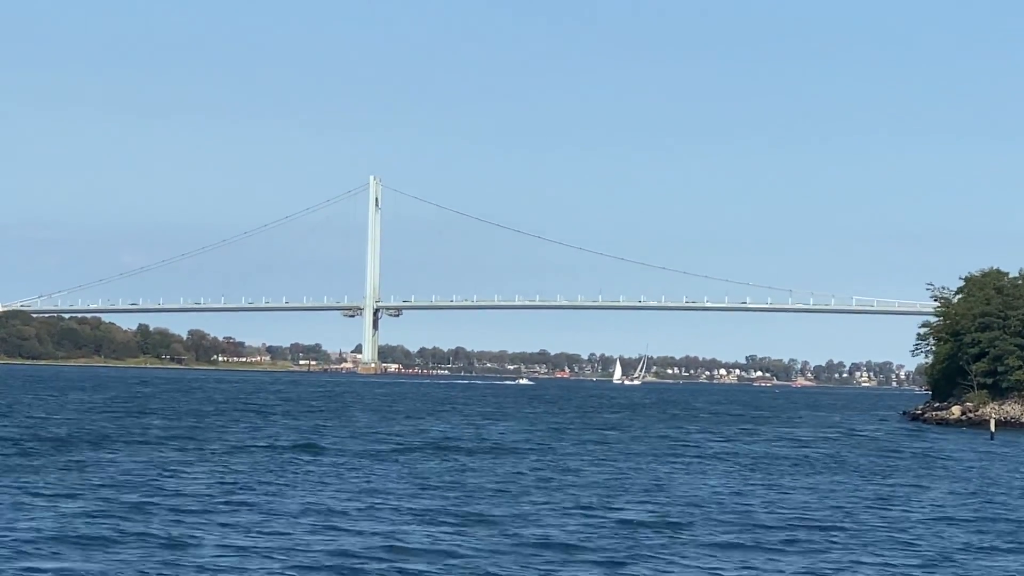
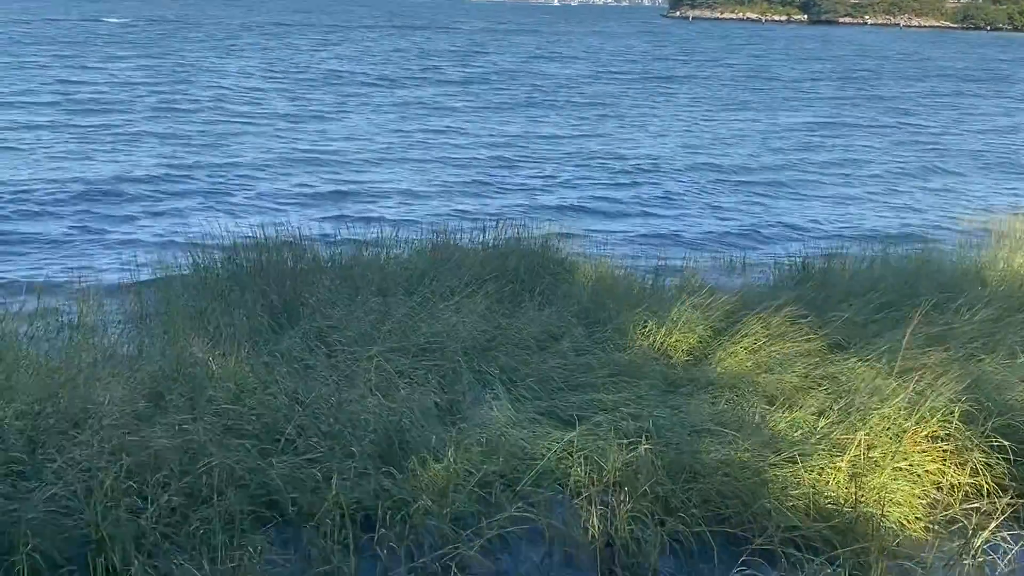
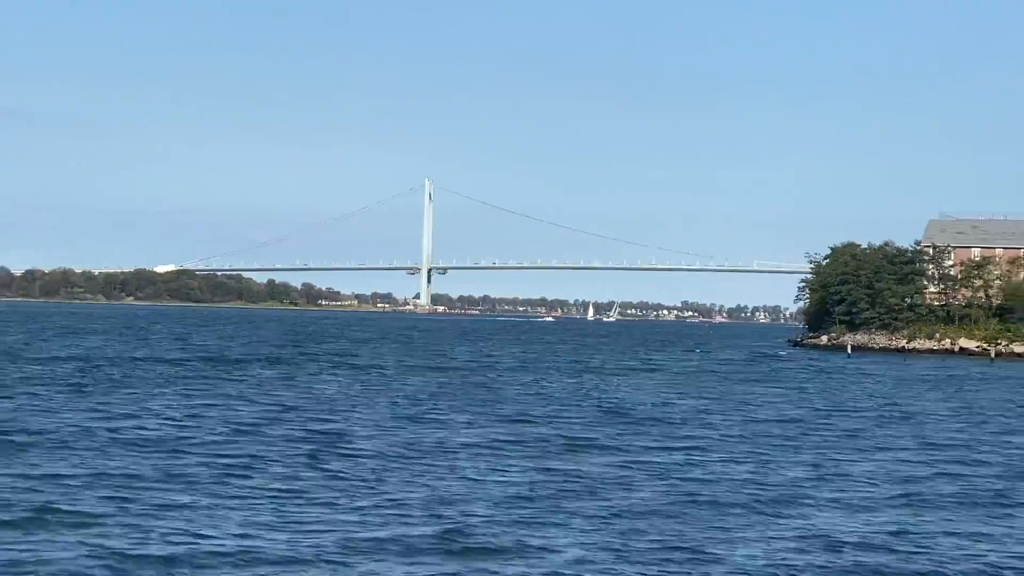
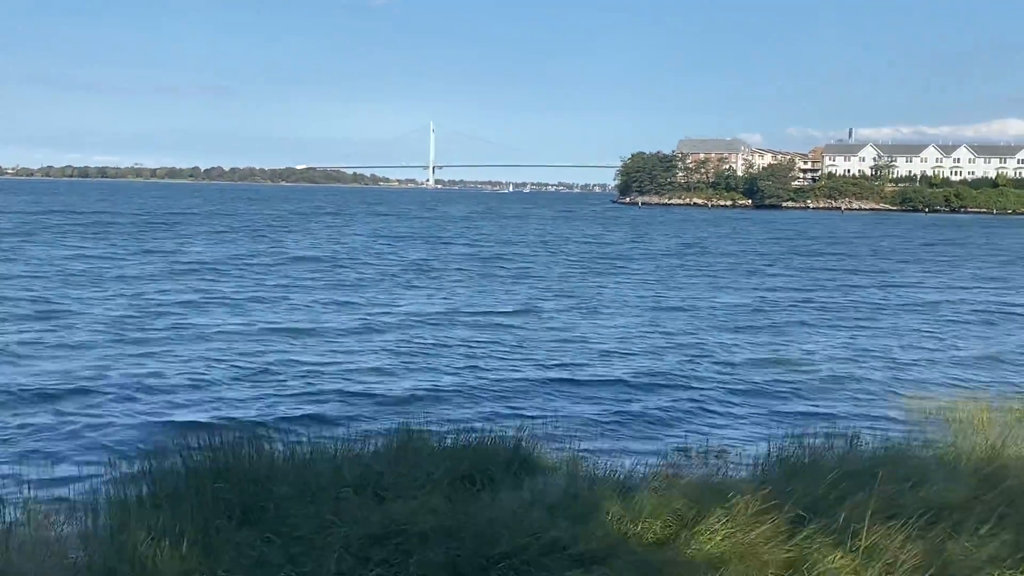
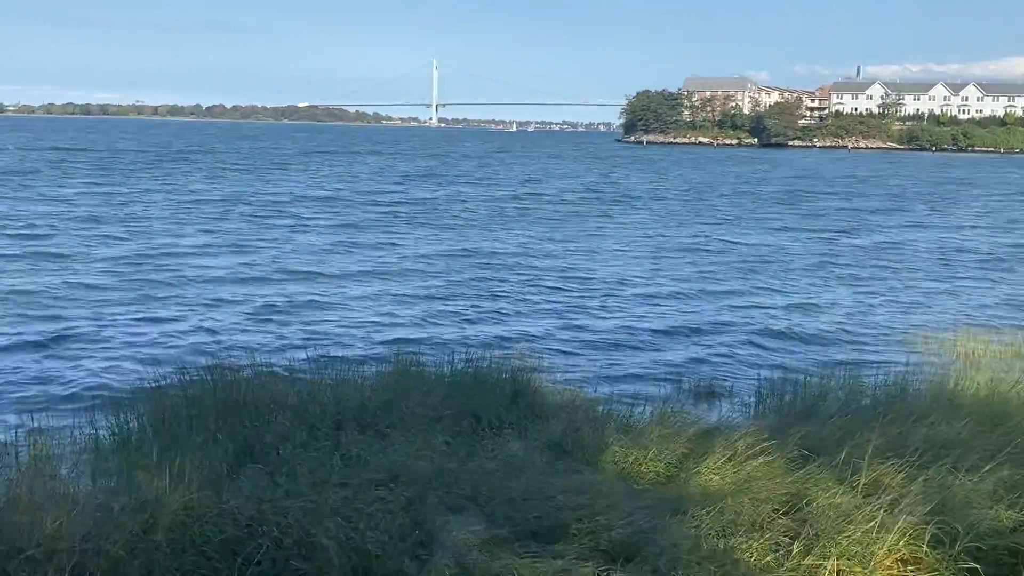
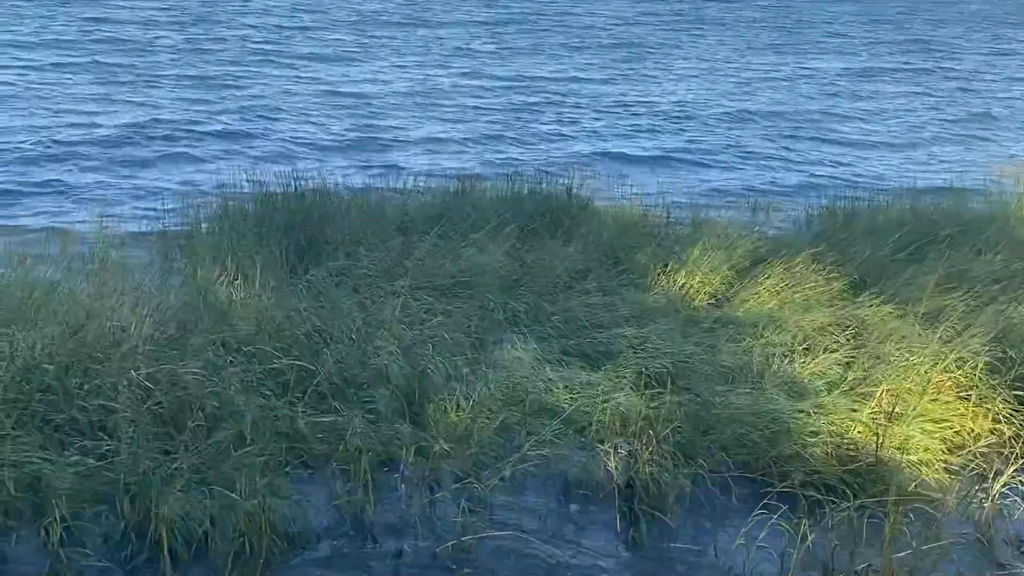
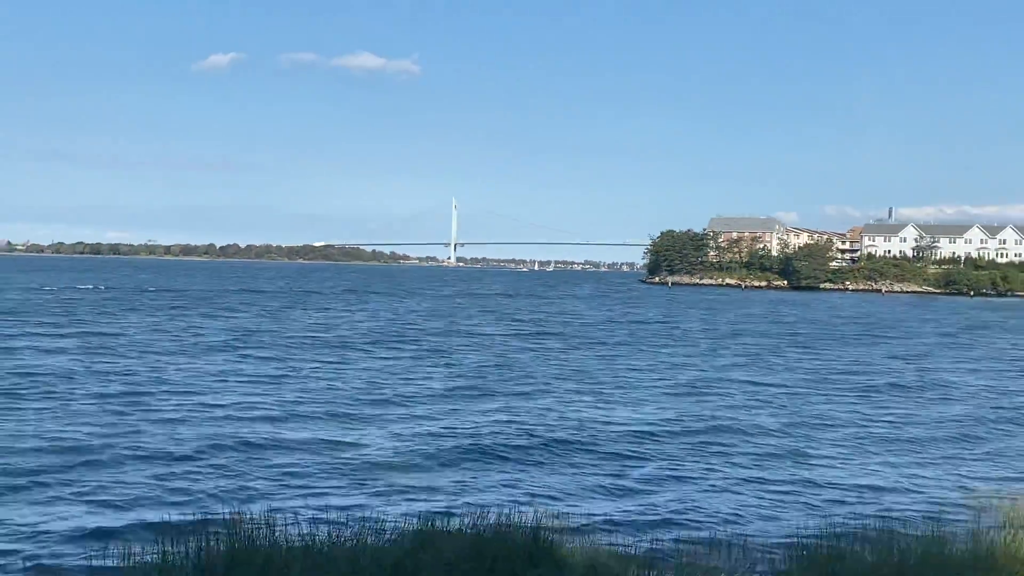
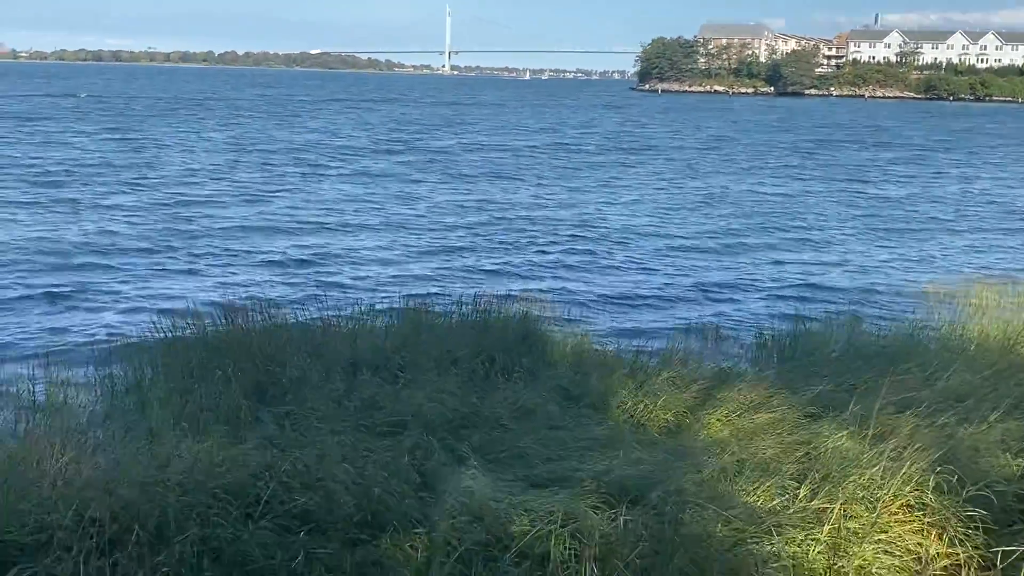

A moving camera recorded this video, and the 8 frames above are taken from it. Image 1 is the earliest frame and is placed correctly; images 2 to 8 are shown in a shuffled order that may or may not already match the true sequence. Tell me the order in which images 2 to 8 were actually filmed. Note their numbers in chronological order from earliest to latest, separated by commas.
3, 7, 4, 5, 8, 2, 6
